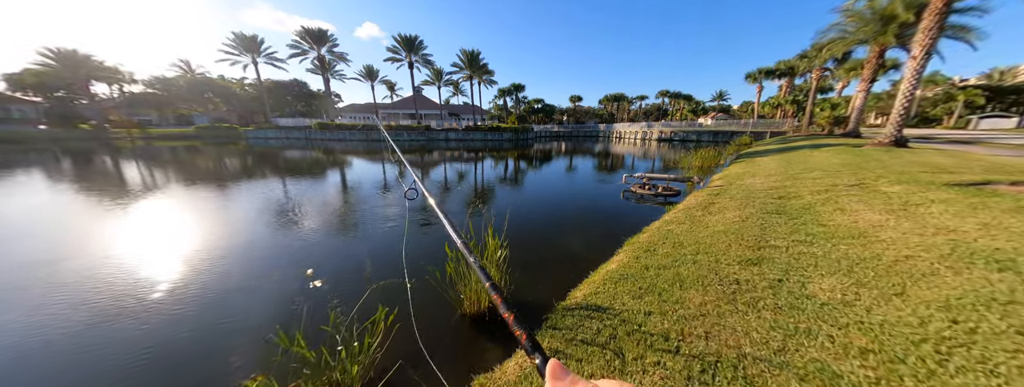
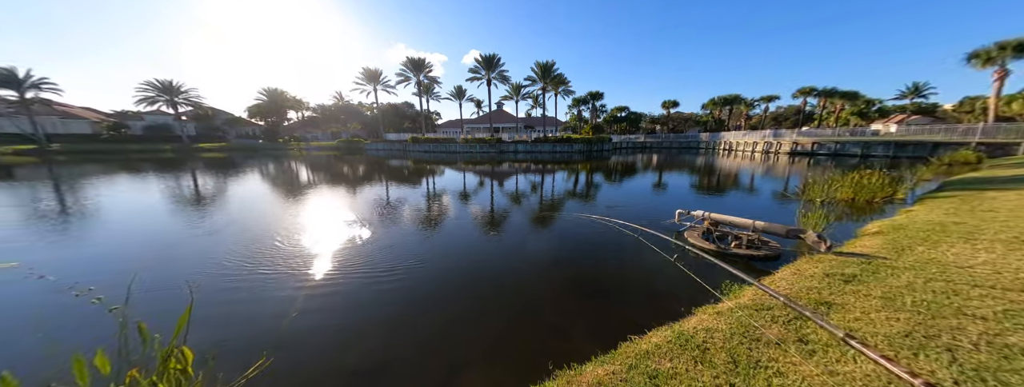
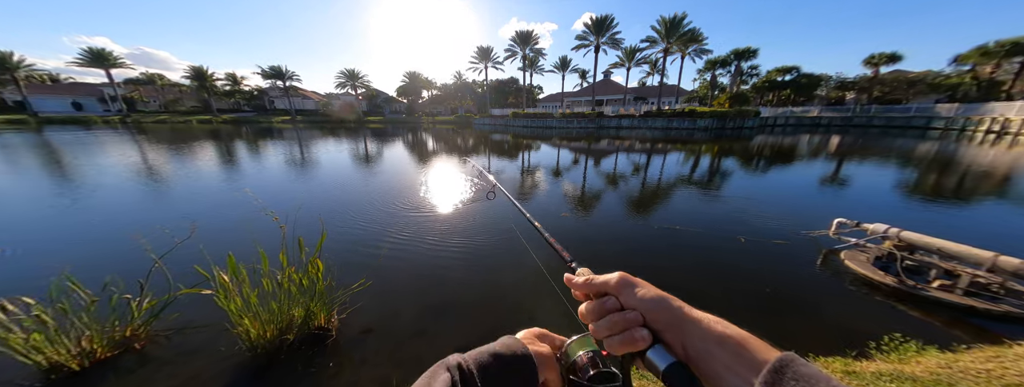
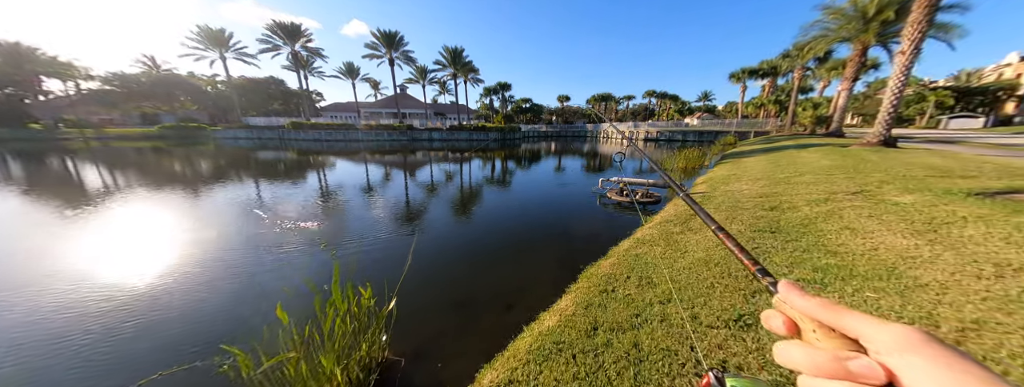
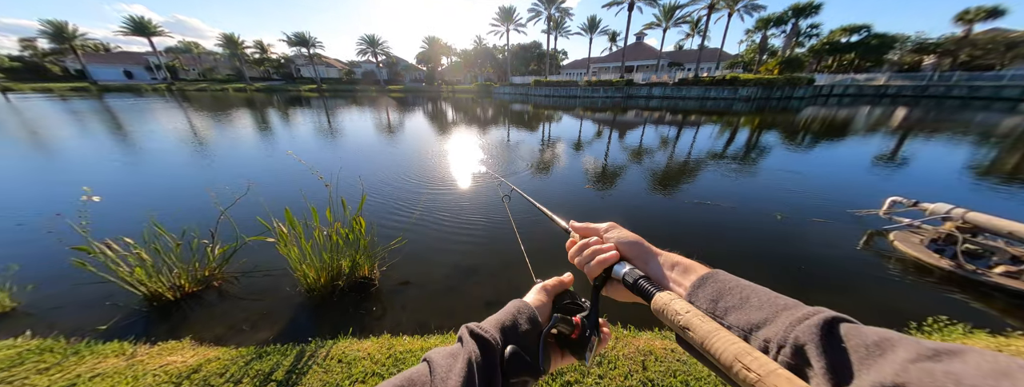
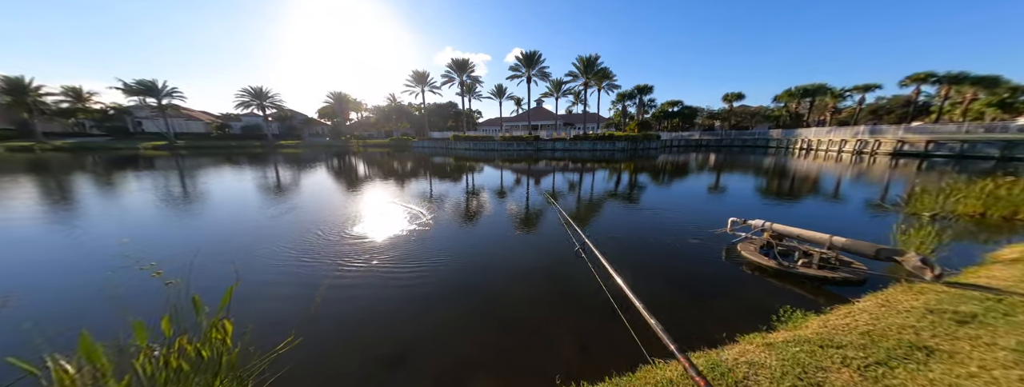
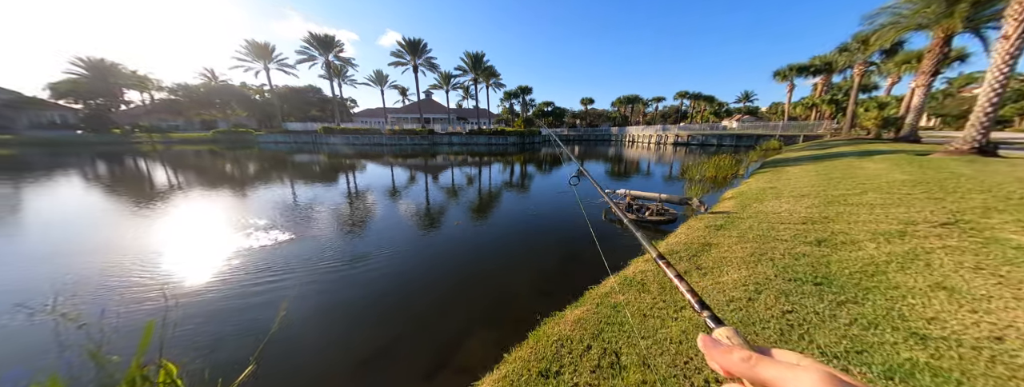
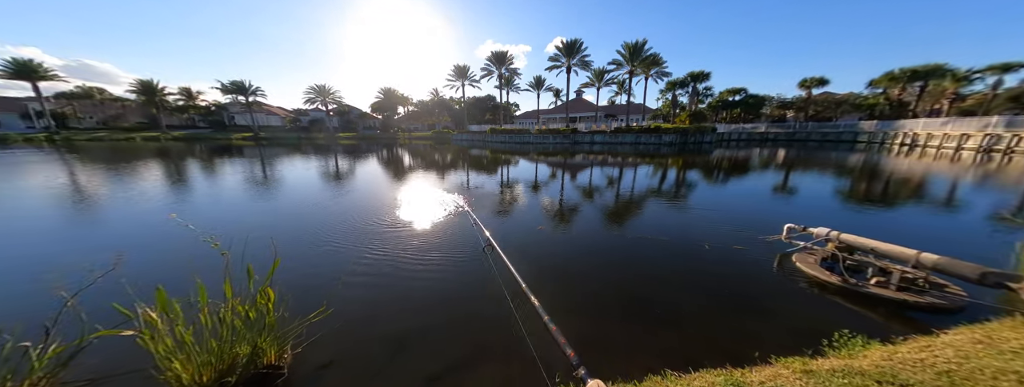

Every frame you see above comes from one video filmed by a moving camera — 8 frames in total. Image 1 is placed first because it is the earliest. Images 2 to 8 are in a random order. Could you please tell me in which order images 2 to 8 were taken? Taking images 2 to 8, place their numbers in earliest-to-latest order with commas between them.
4, 7, 2, 6, 8, 3, 5
